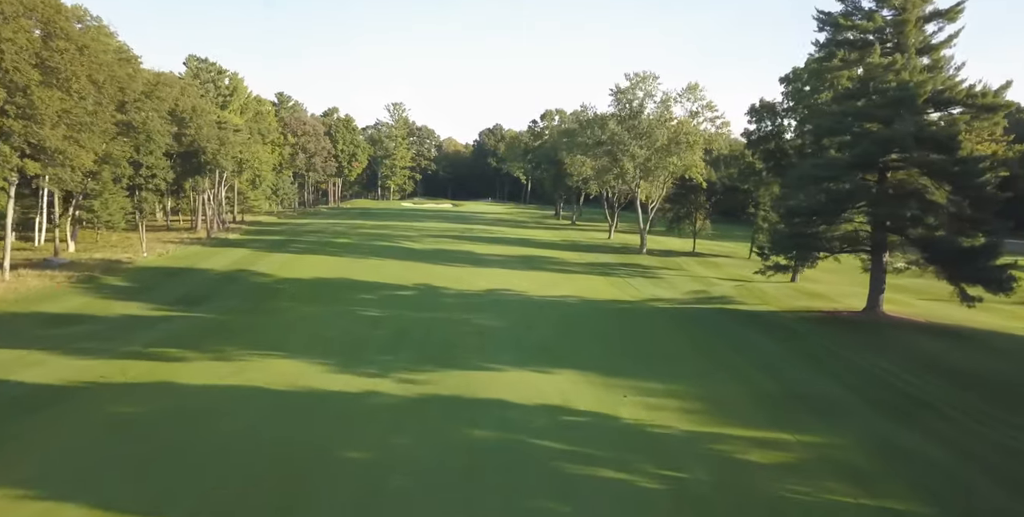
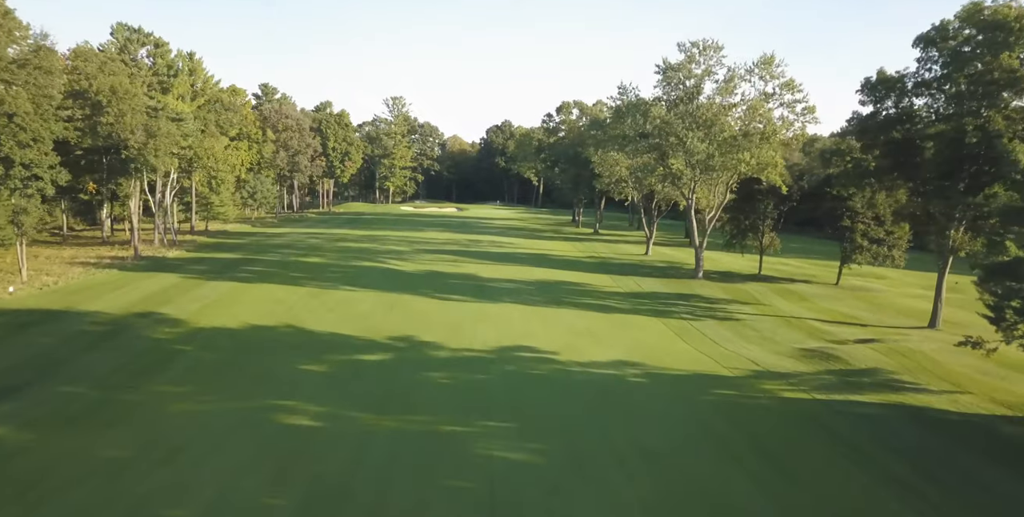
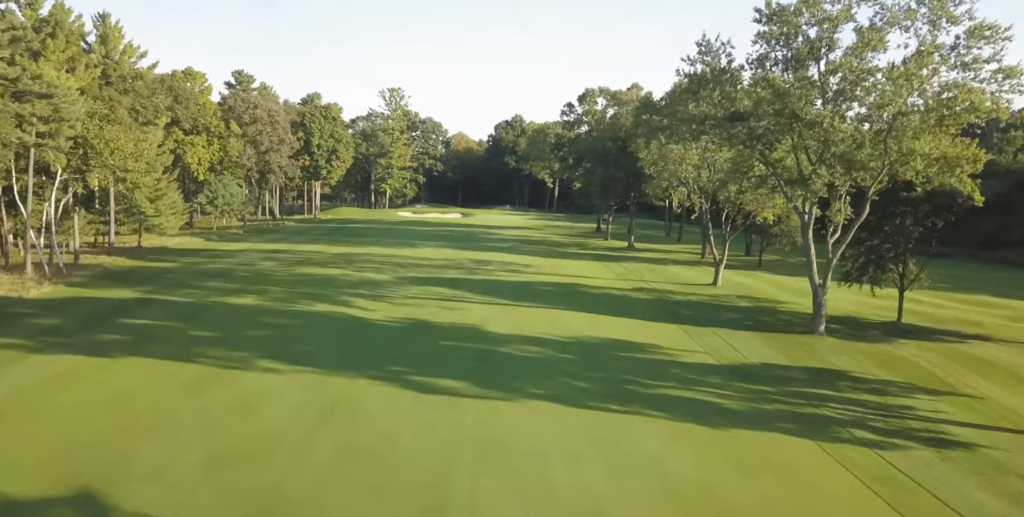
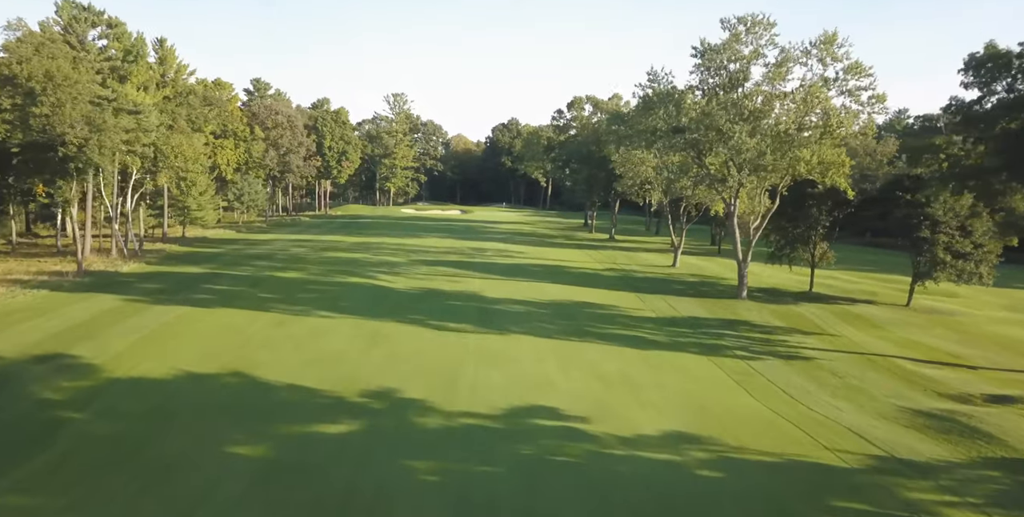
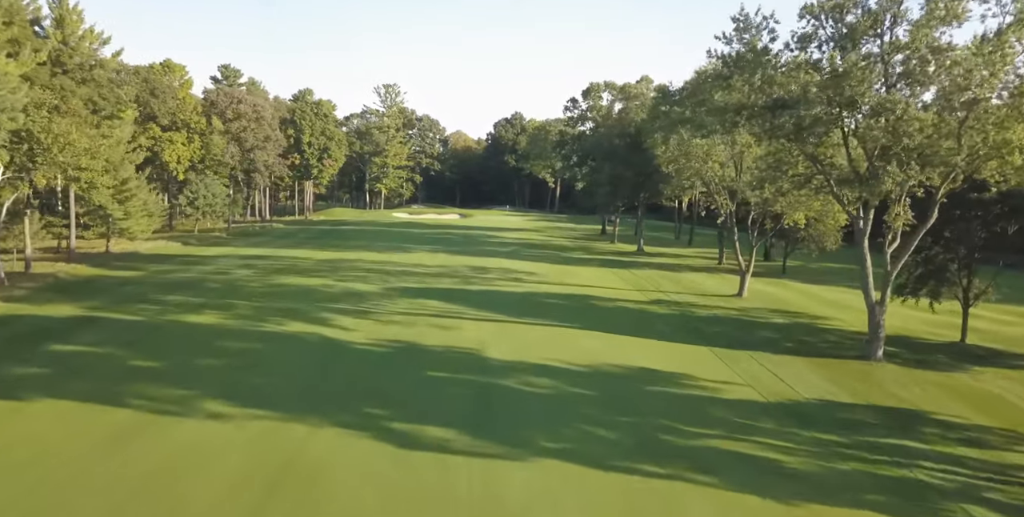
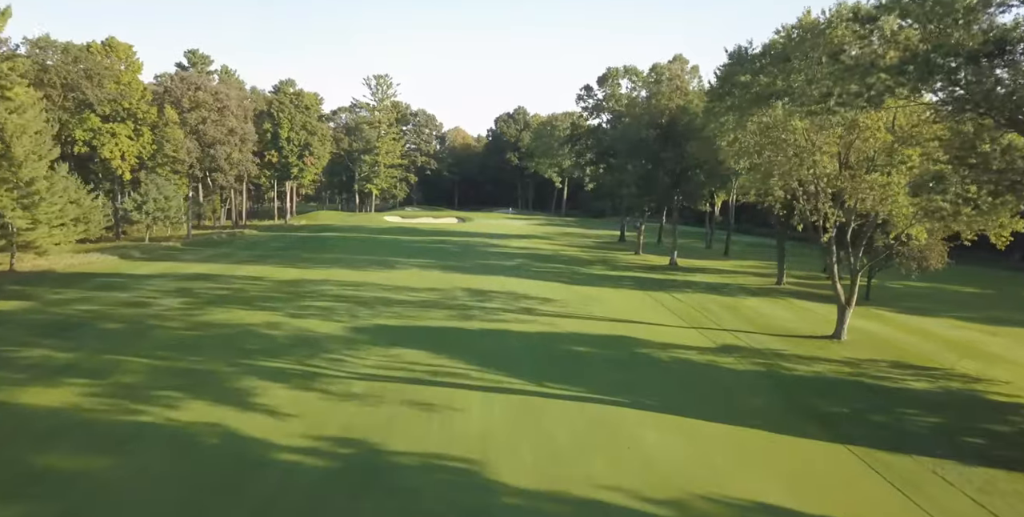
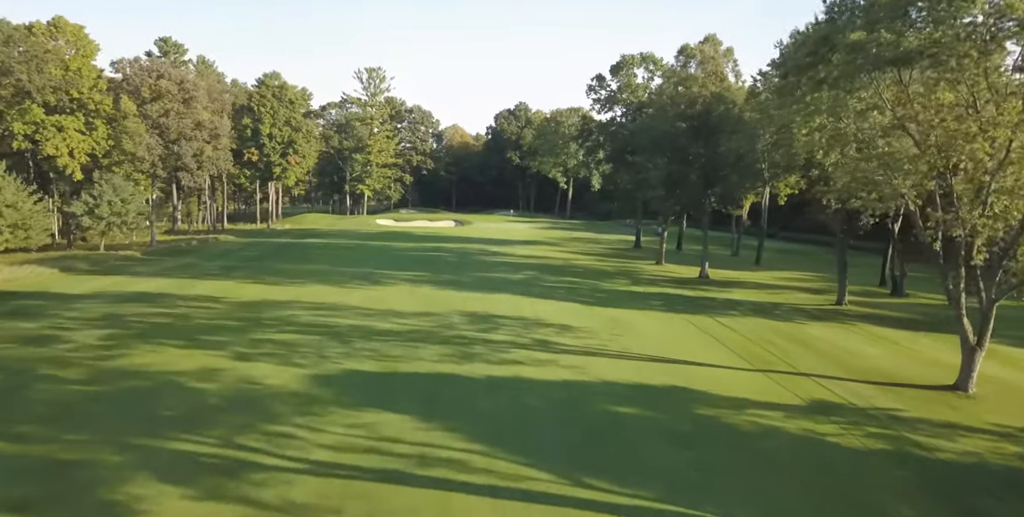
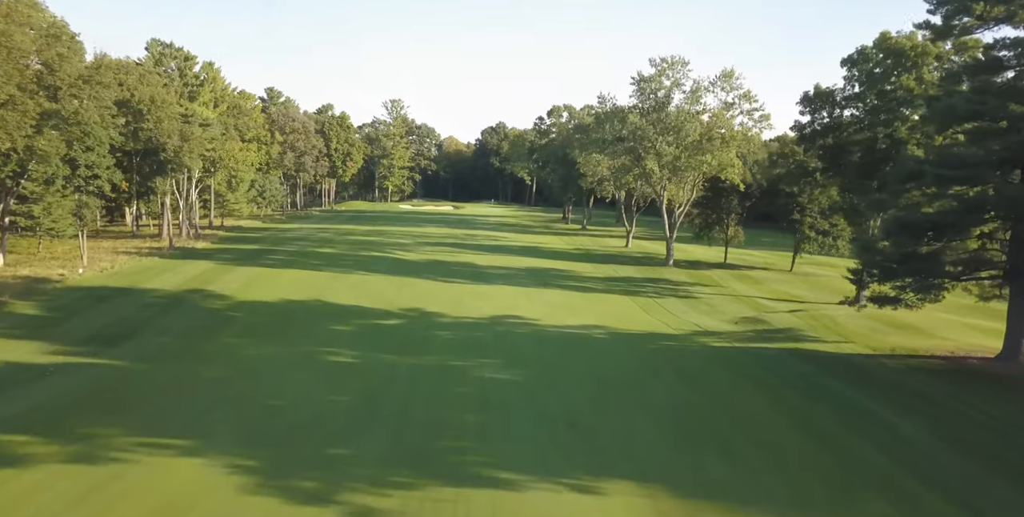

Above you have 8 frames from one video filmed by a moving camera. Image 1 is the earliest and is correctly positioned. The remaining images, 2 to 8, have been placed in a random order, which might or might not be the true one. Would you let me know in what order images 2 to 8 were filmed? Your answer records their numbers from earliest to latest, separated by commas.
8, 2, 4, 3, 5, 6, 7
